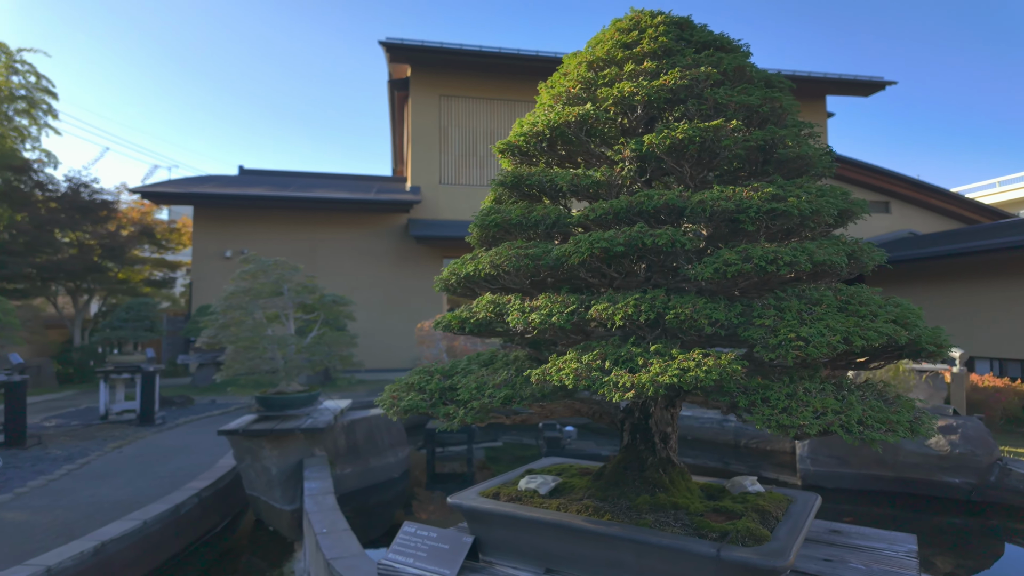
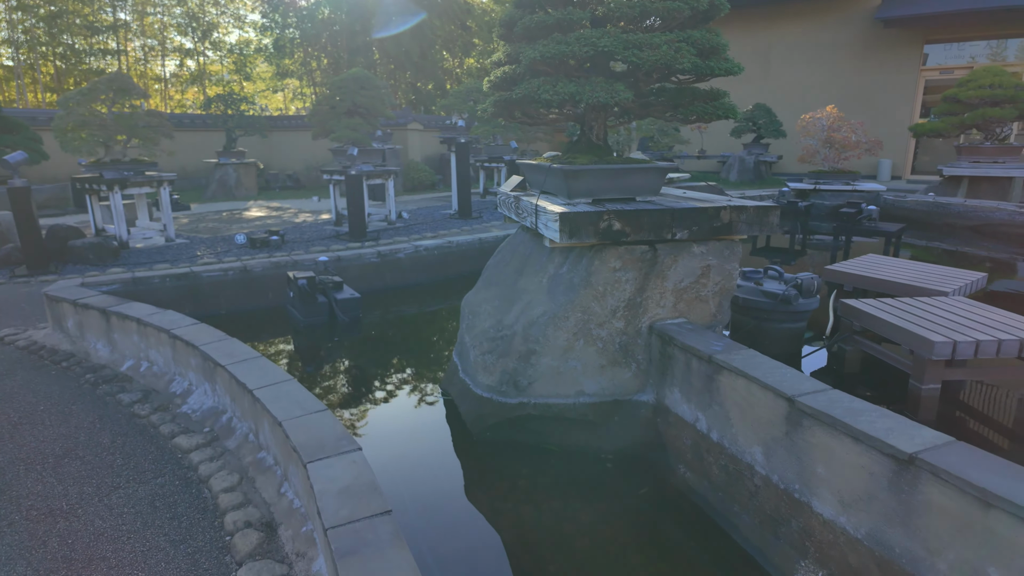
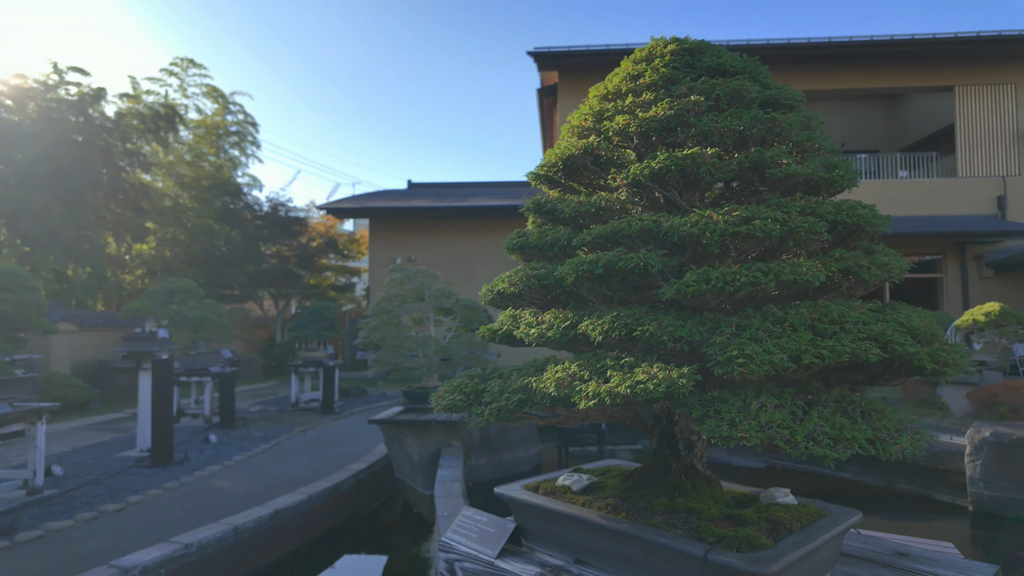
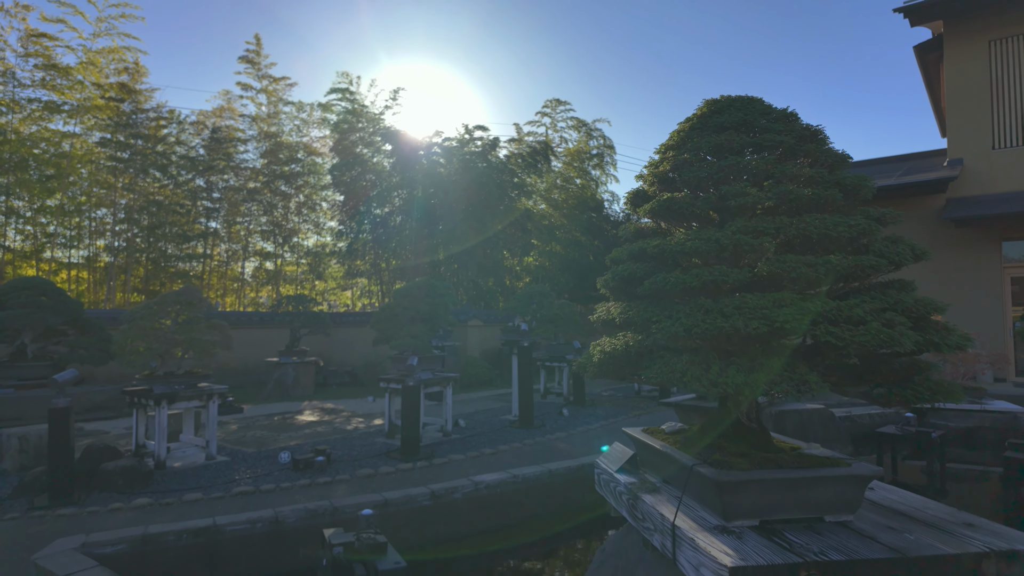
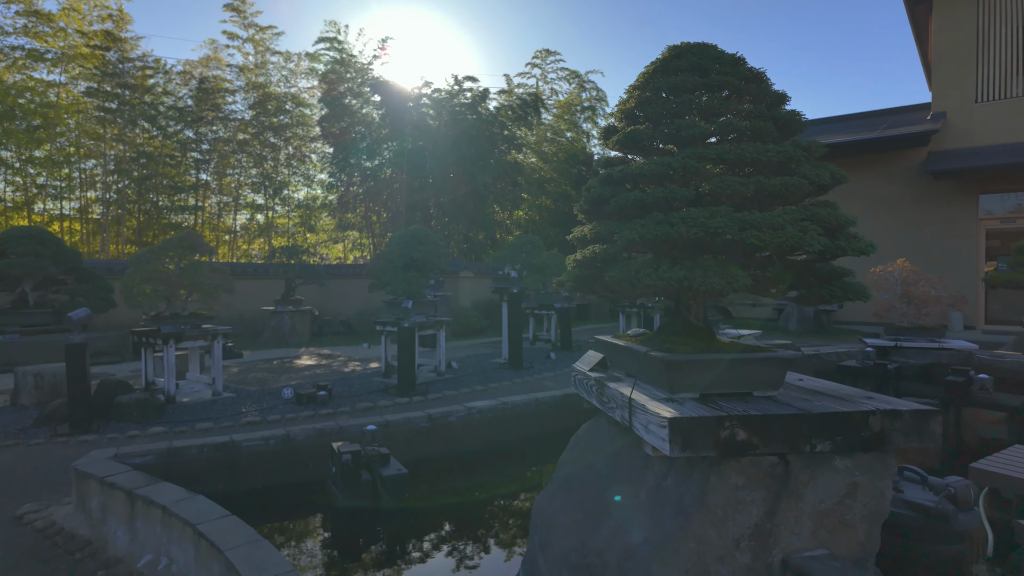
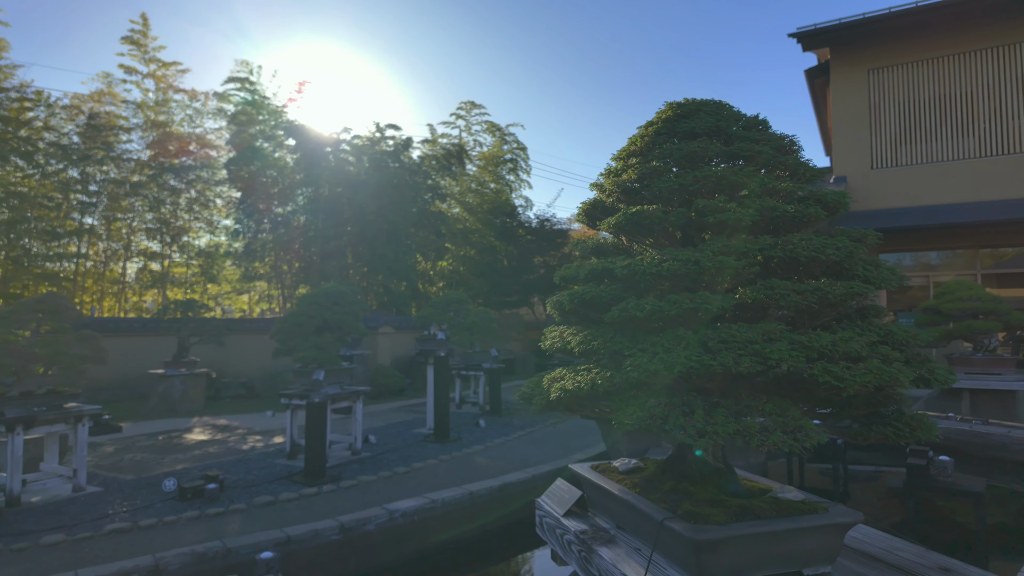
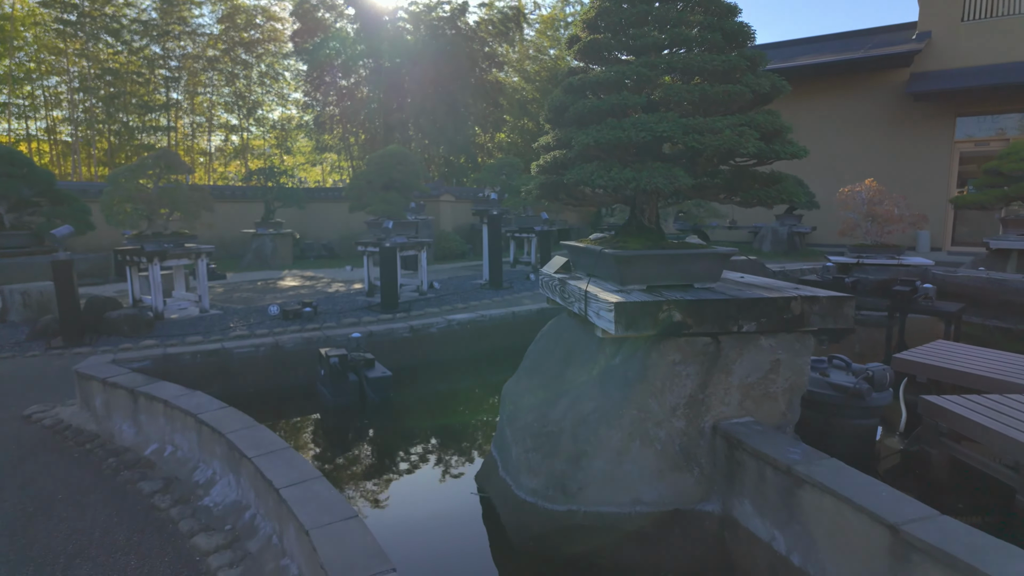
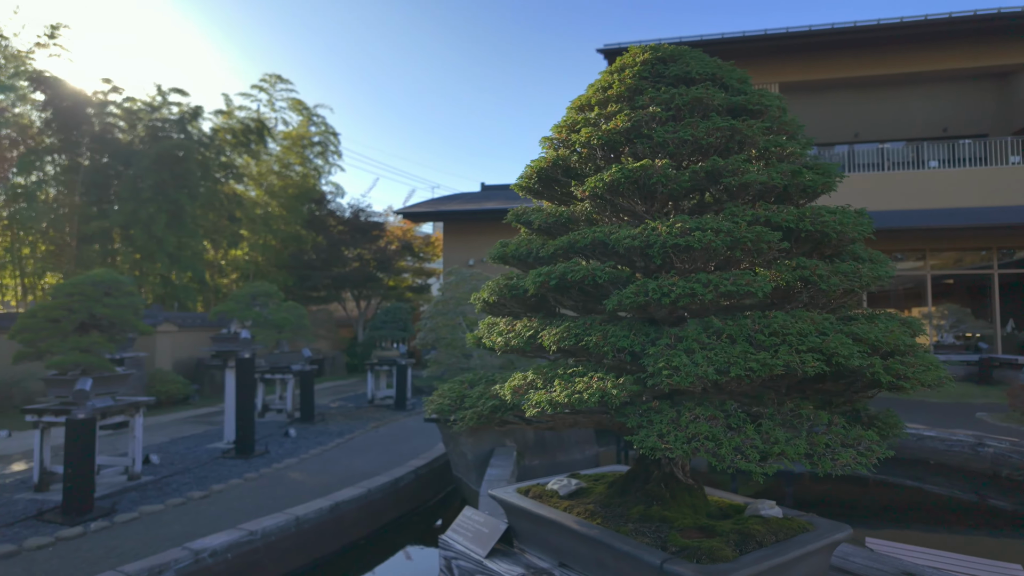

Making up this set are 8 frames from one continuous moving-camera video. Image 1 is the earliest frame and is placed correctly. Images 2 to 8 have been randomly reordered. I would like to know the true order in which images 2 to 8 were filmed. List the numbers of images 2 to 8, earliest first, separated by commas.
3, 8, 6, 4, 5, 7, 2
